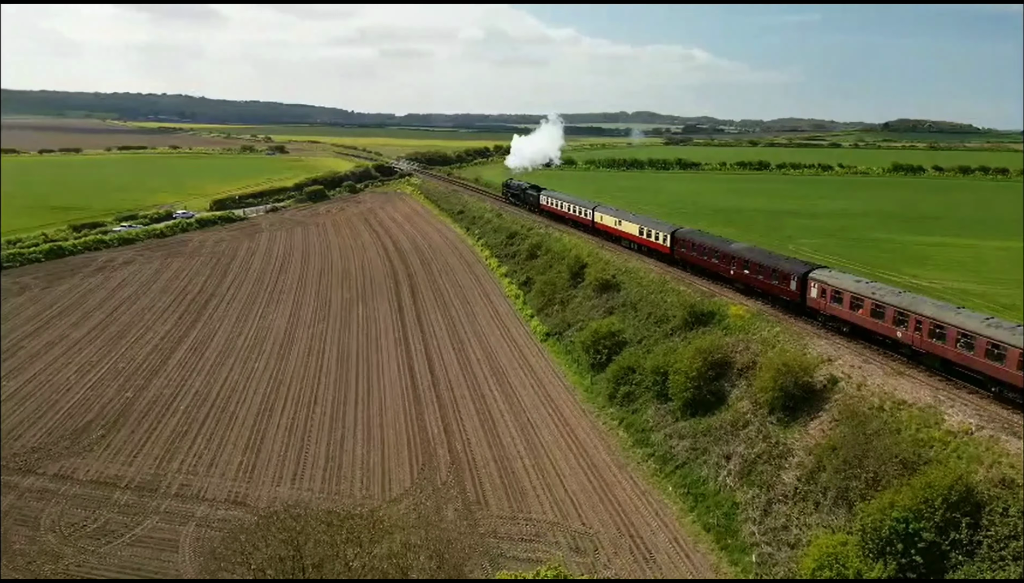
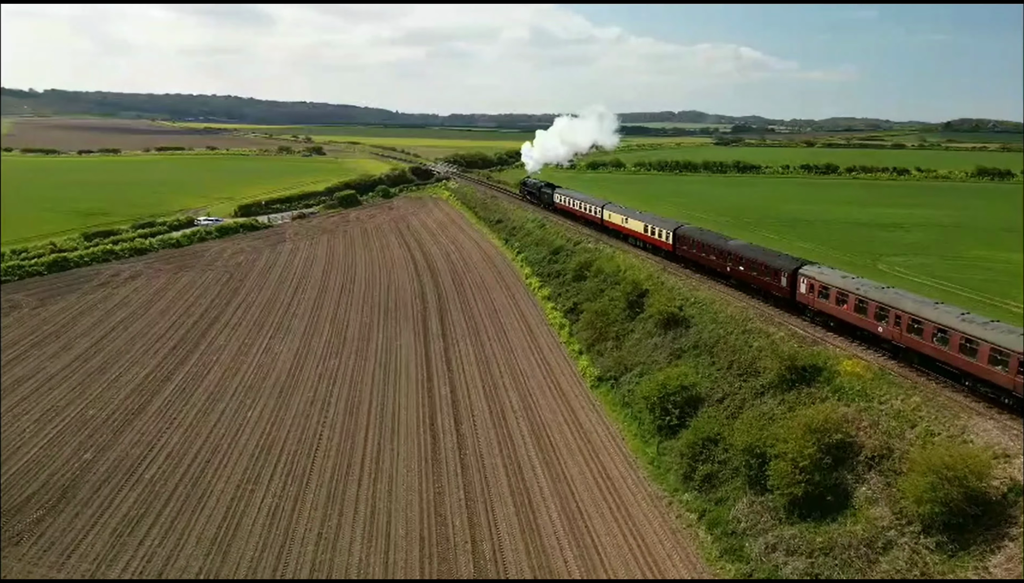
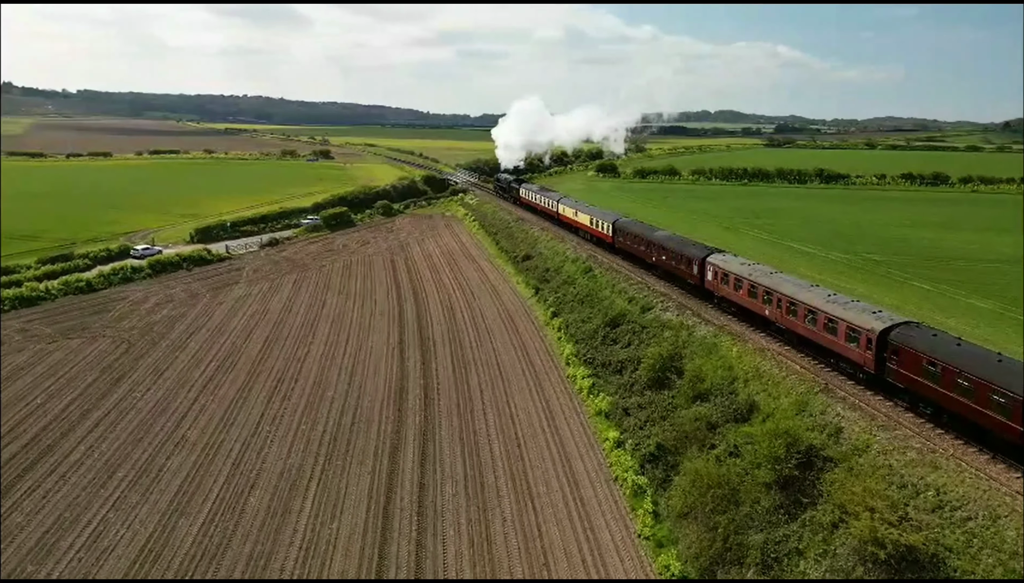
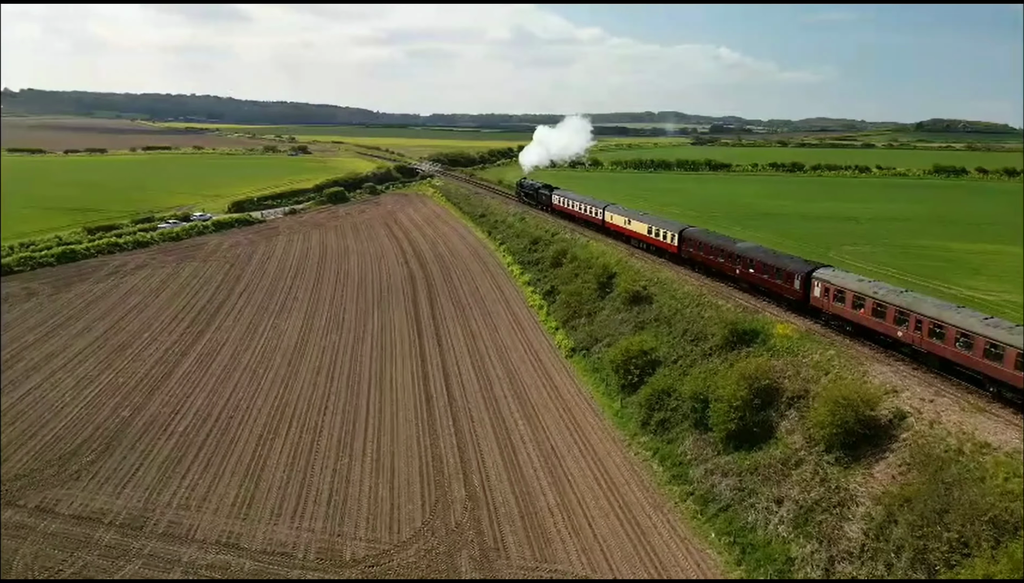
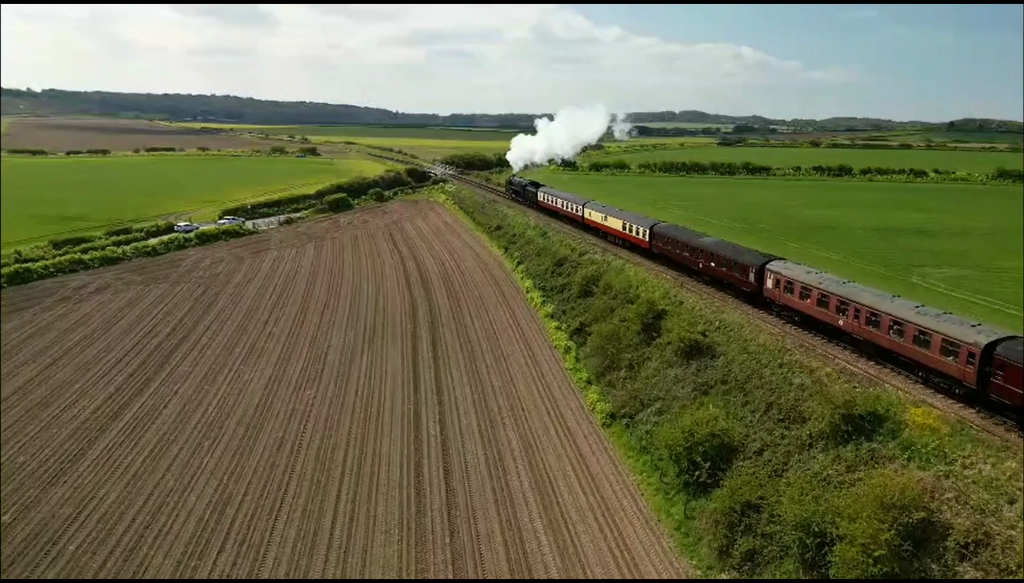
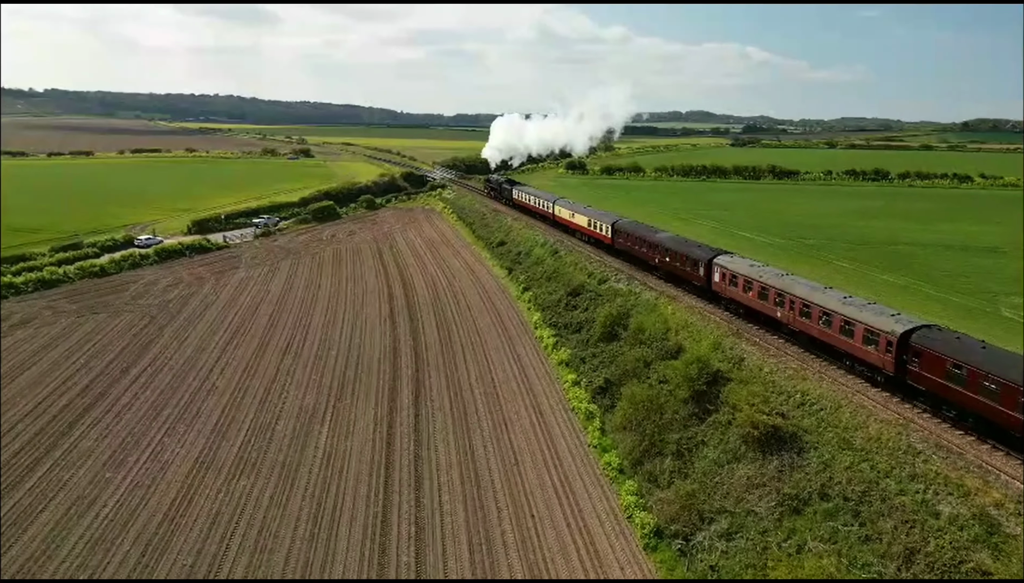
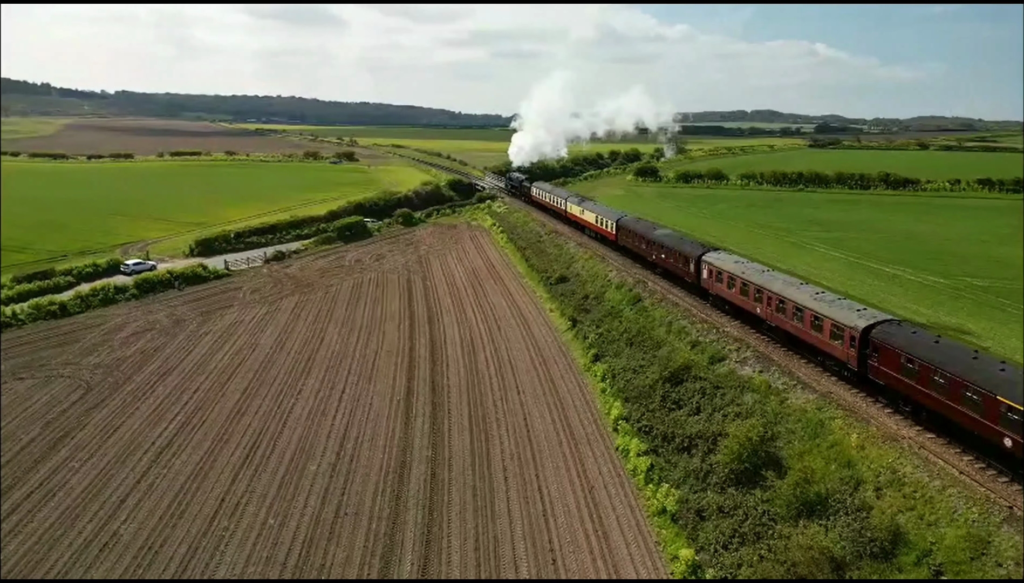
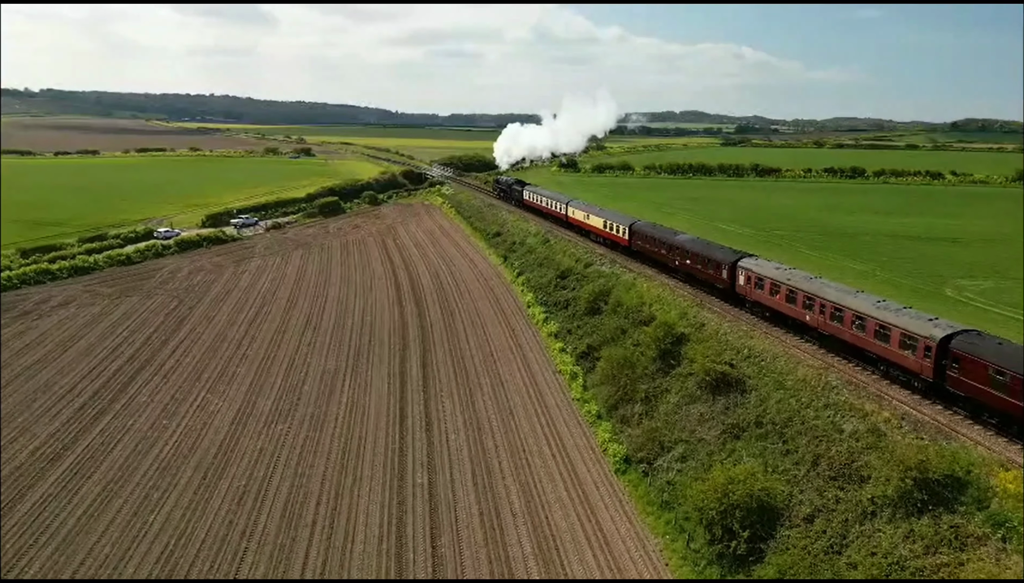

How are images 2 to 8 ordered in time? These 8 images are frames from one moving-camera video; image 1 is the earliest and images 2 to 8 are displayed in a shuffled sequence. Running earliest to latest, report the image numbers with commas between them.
4, 2, 5, 8, 6, 3, 7
